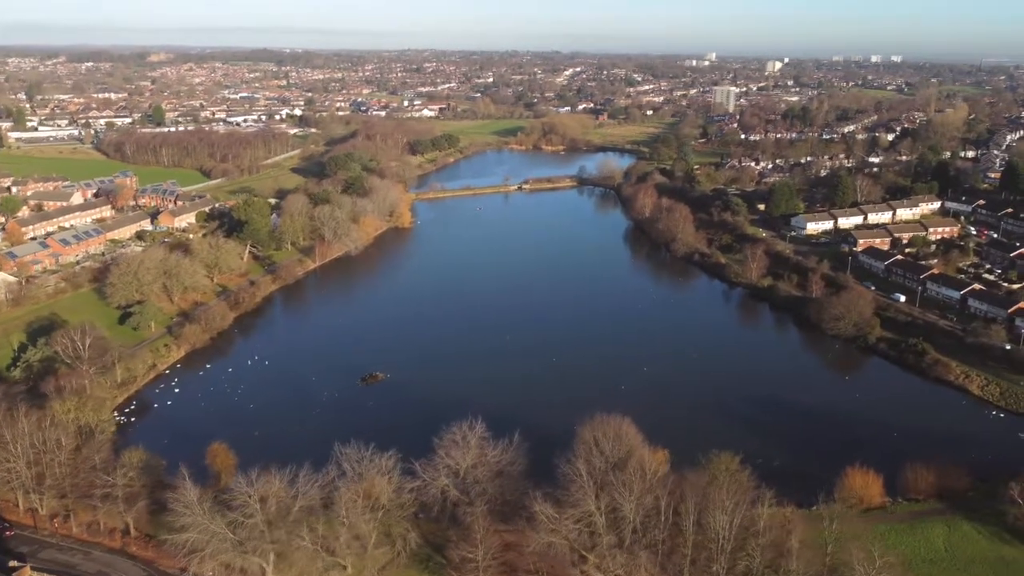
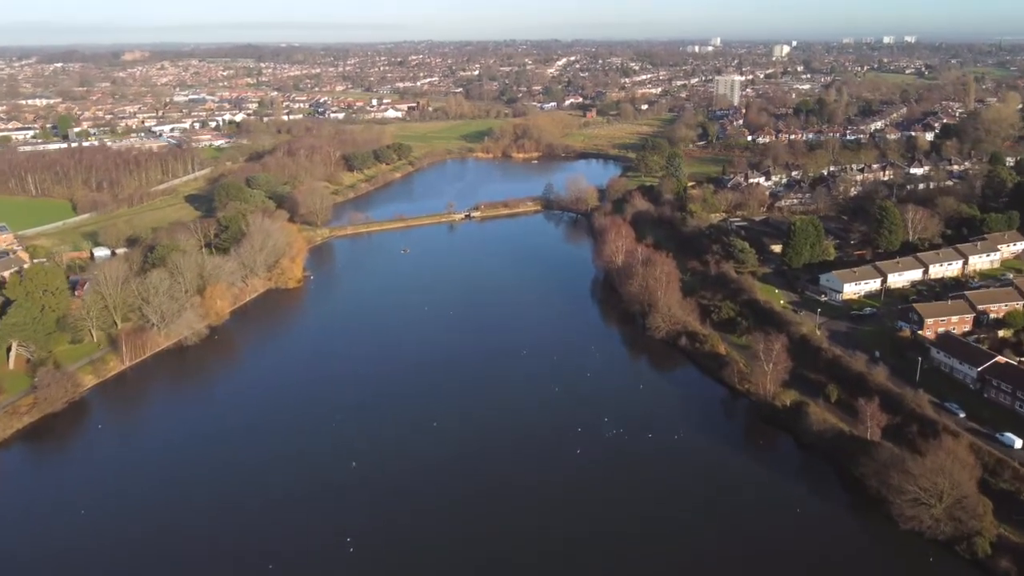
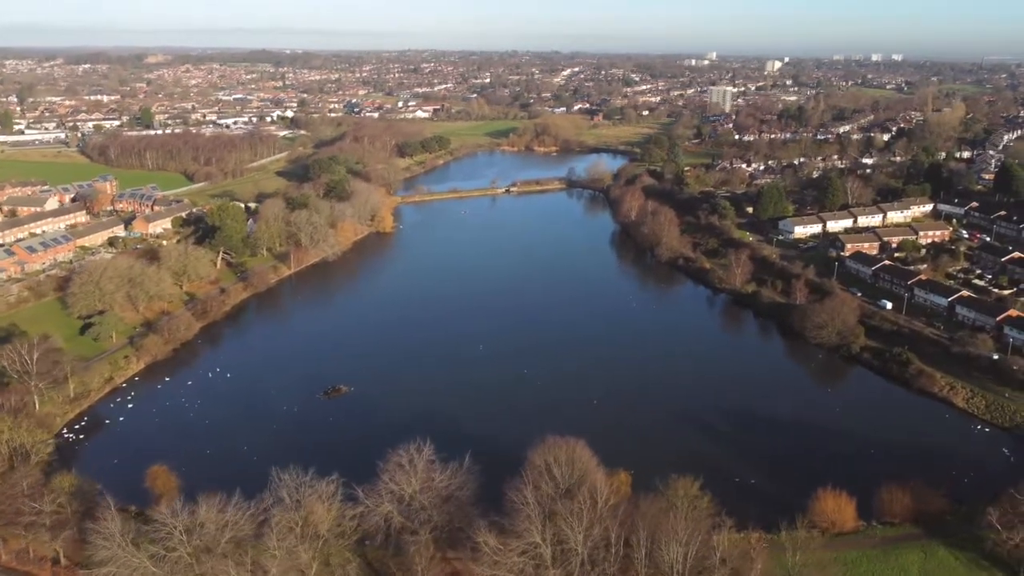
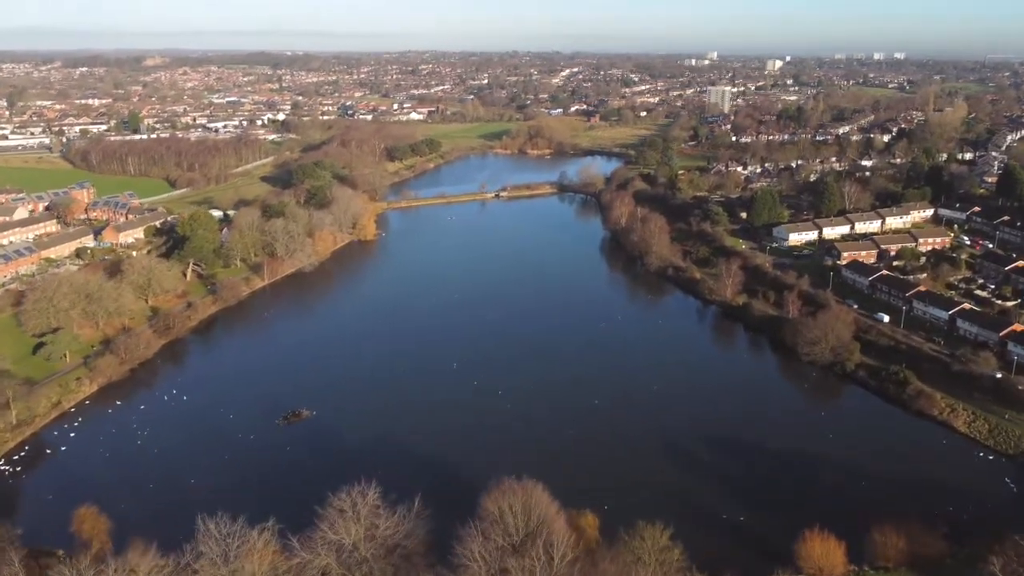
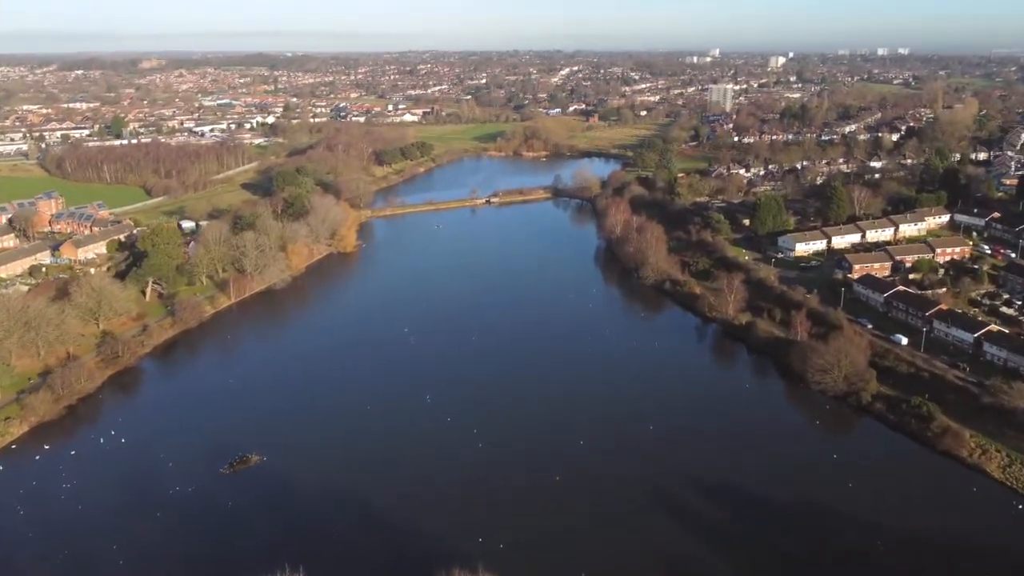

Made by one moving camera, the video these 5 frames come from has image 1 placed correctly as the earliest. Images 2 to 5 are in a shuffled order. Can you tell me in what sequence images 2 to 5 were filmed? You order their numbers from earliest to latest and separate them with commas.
3, 4, 5, 2
